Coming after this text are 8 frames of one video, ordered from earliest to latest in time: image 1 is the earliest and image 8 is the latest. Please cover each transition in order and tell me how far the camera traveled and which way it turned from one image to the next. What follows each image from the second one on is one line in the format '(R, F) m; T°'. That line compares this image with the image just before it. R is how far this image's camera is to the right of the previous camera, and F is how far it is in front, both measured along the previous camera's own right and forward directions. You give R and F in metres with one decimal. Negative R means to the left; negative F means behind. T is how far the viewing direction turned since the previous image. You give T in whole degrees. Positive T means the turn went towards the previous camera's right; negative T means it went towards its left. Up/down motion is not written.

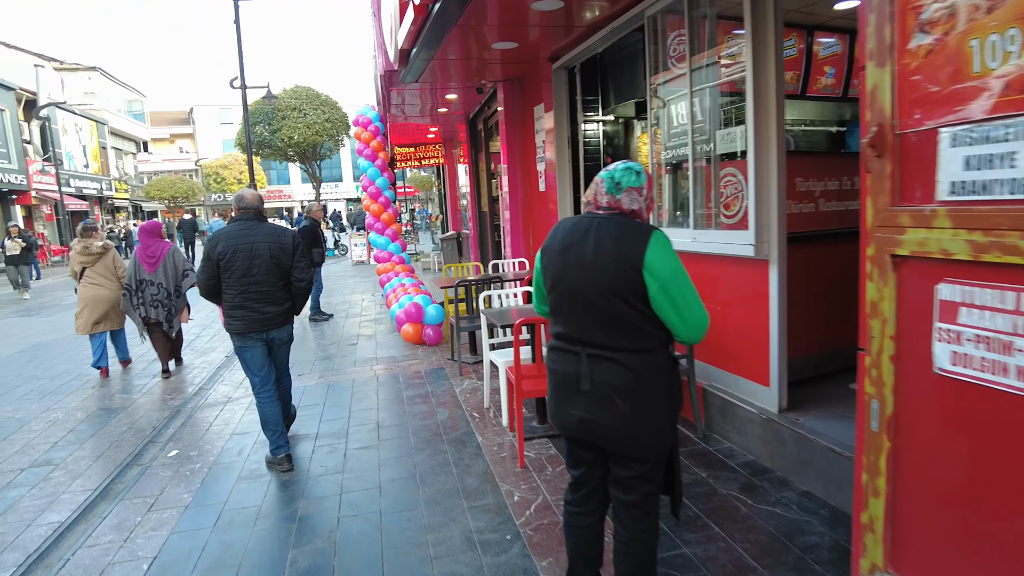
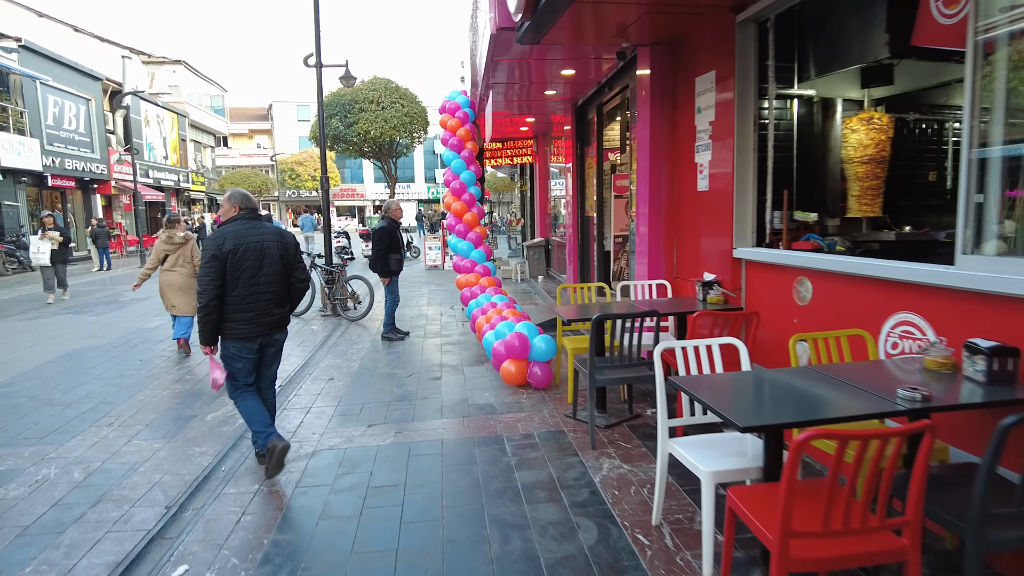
(-0.6, +1.5) m; -5°
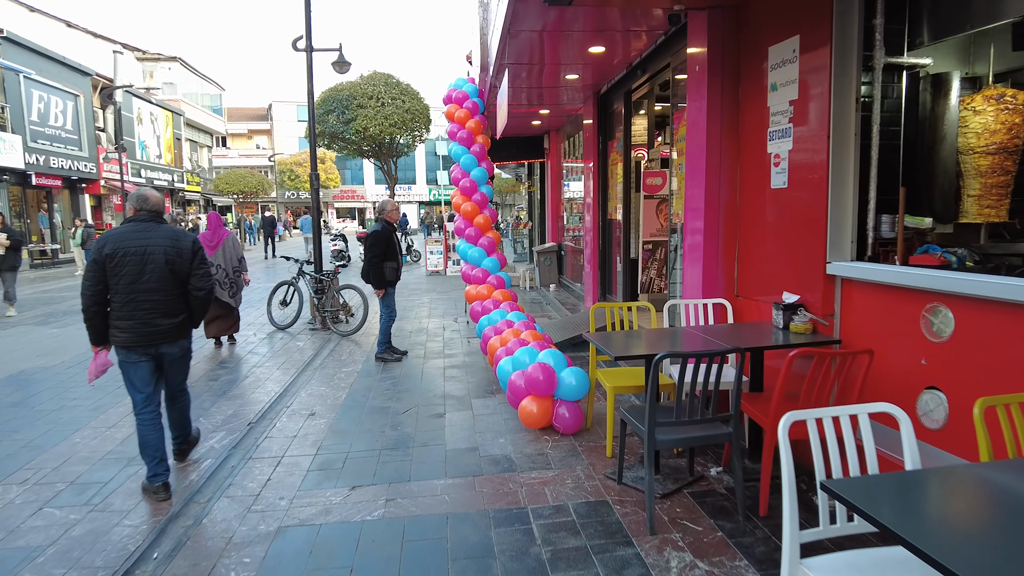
(-0.1, +1.0) m; 0°
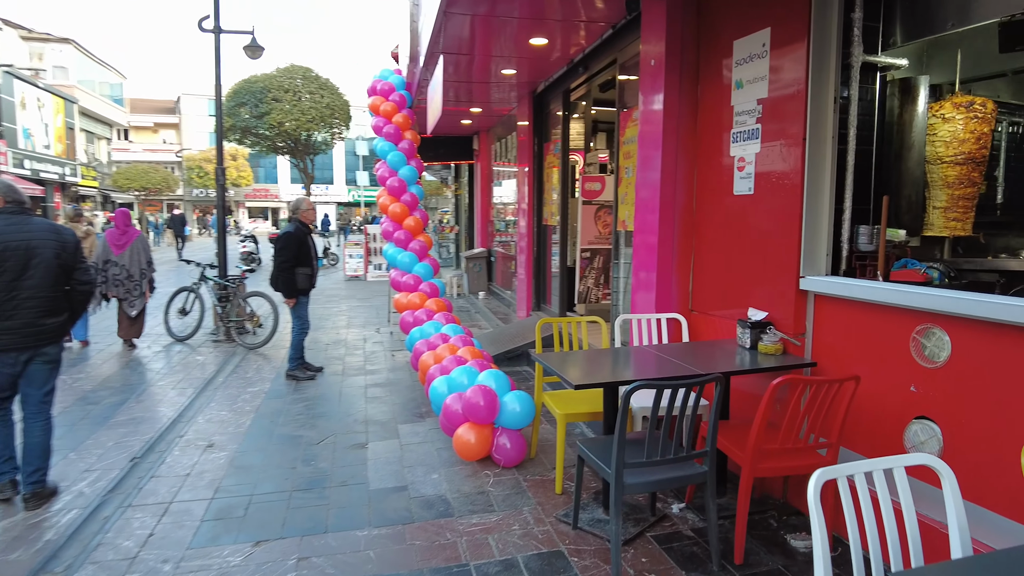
(-0.1, +0.5) m; +7°
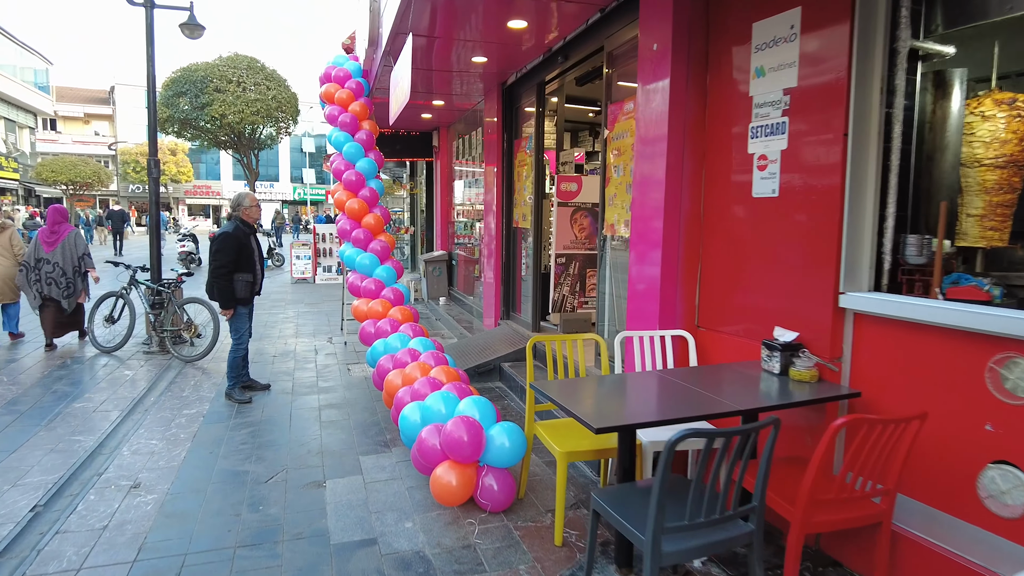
(-0.2, +0.5) m; +4°
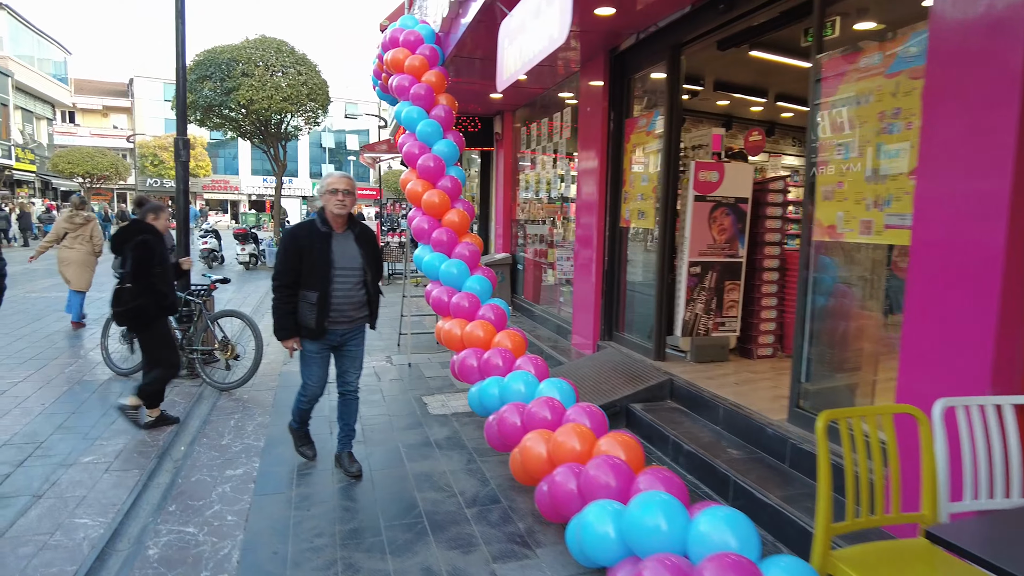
(-0.8, +1.2) m; -1°
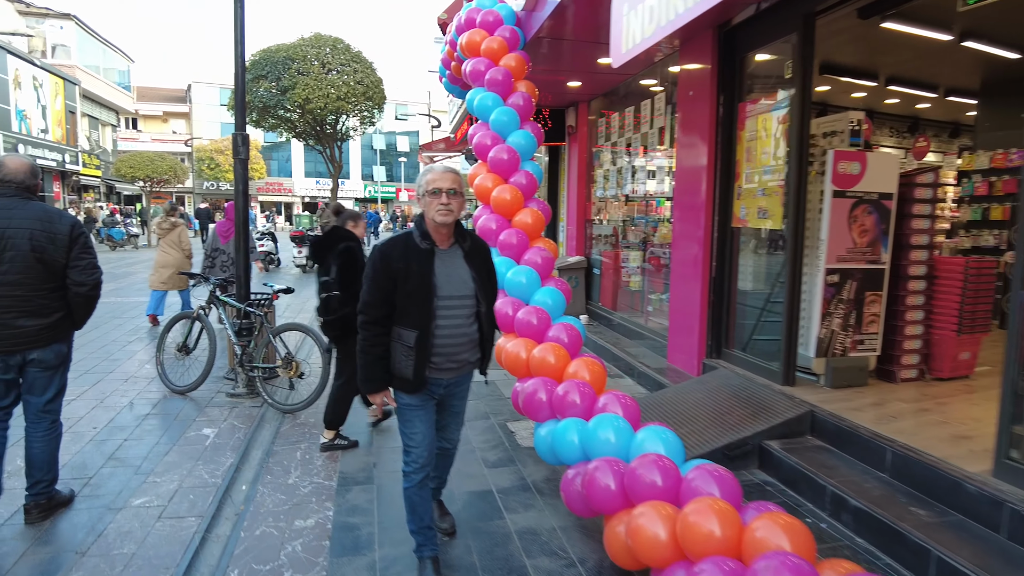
(-0.3, +0.6) m; -4°
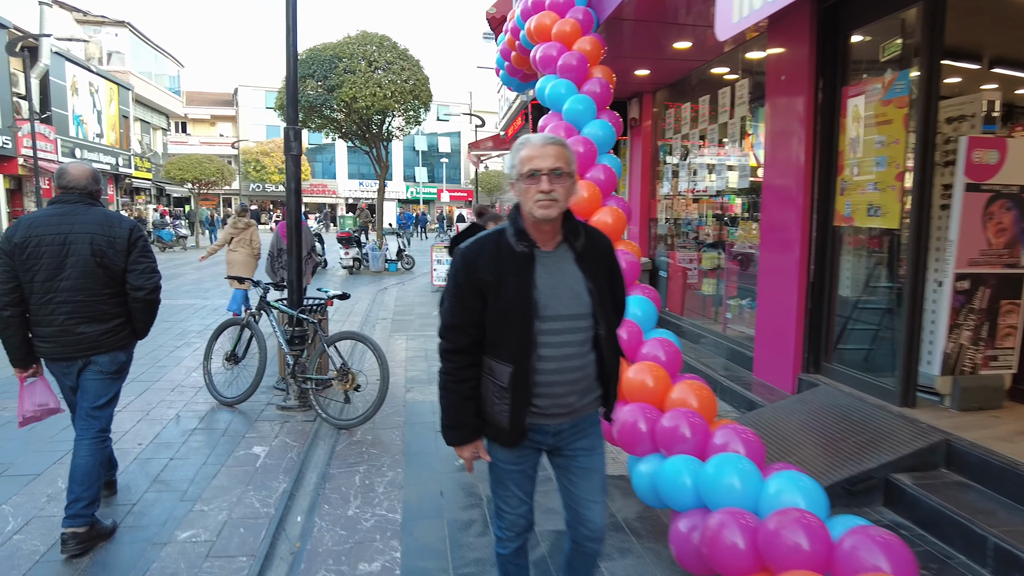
(-0.2, +0.4) m; -3°
